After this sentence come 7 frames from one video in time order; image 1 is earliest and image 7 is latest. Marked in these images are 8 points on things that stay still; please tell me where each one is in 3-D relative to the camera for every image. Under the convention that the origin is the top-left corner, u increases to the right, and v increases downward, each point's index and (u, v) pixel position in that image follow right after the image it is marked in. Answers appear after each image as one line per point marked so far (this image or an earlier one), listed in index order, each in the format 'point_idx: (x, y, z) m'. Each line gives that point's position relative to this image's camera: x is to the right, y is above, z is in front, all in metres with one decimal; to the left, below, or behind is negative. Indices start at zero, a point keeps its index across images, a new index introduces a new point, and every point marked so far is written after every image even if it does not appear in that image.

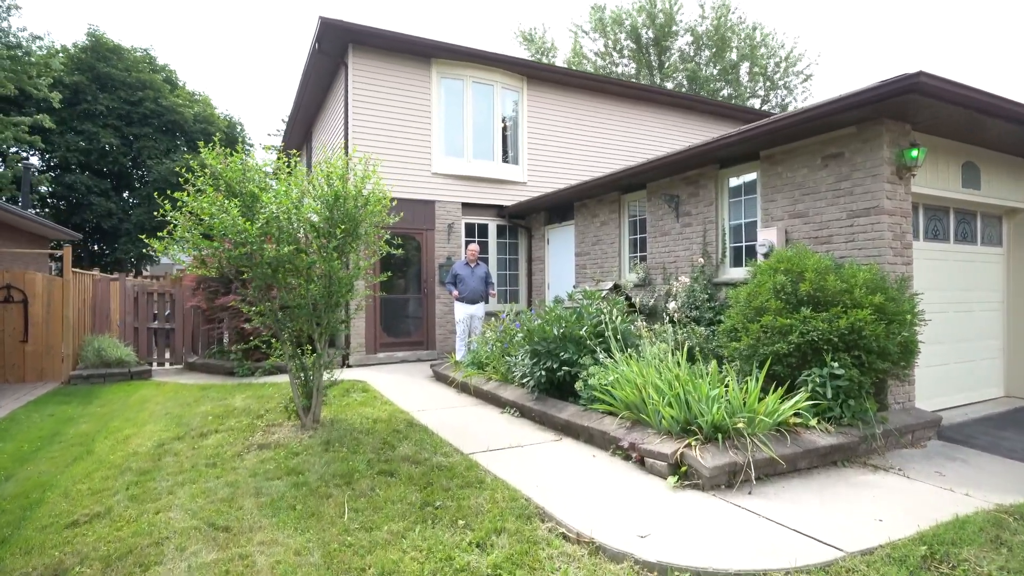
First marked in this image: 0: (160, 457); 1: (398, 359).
0: (-2.2, -1.1, +5.3) m
1: (-1.3, -0.8, +9.6) m
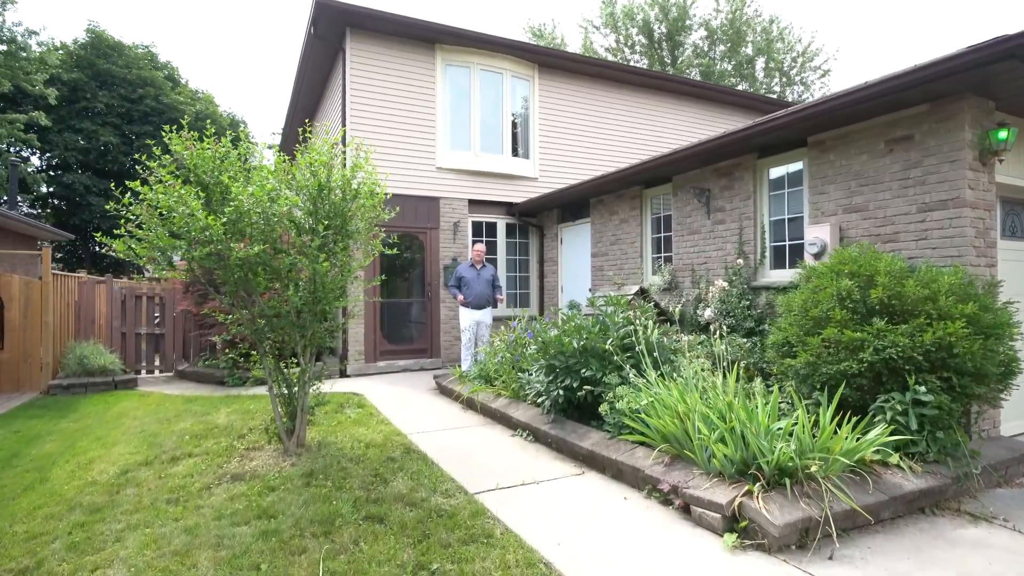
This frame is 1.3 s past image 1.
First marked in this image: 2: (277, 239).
0: (-2.1, -1.1, +4.6) m
1: (-1.2, -0.8, +8.9) m
2: (-1.2, +0.2, +4.4) m
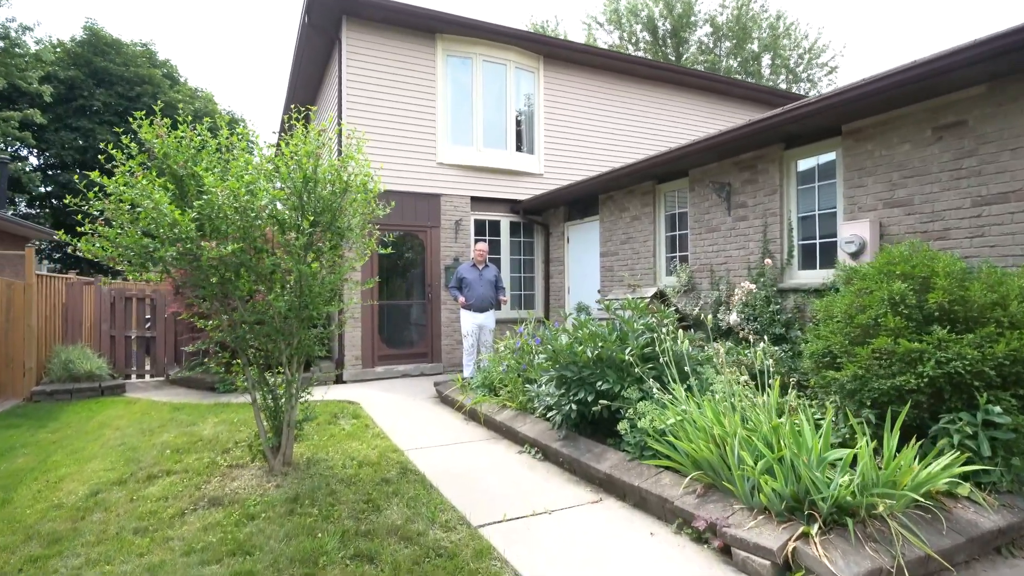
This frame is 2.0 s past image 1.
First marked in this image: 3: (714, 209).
0: (-2.1, -1.1, +4.2) m
1: (-1.1, -0.9, +8.4) m
2: (-1.2, +0.2, +3.9) m
3: (+1.5, +0.6, +6.1) m
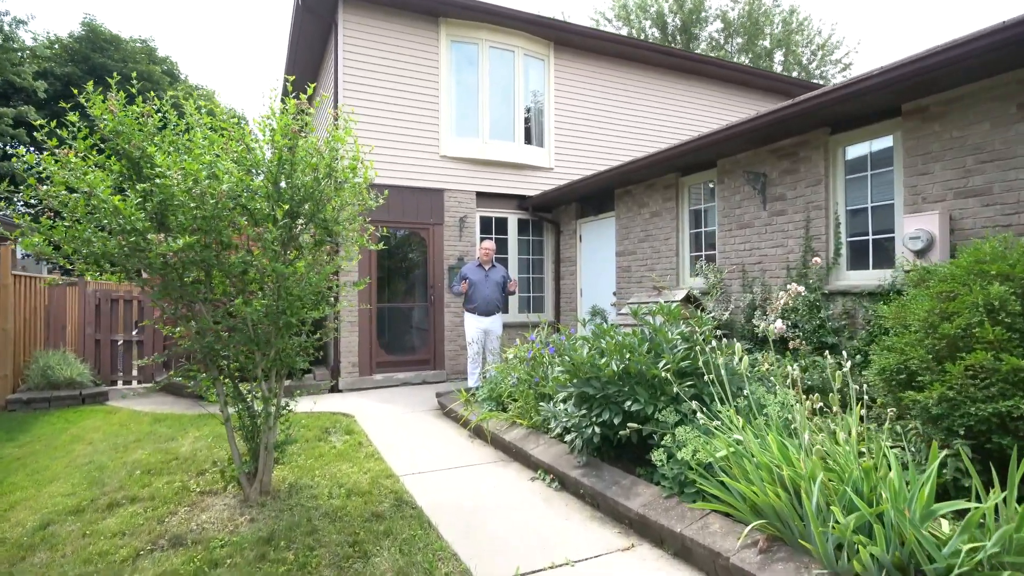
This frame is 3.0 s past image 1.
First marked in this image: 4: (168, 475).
0: (-2.1, -1.1, +3.6) m
1: (-1.1, -0.9, +7.8) m
2: (-1.1, +0.2, +3.3) m
3: (+1.5, +0.6, +5.5) m
4: (-2.0, -1.1, +4.8) m
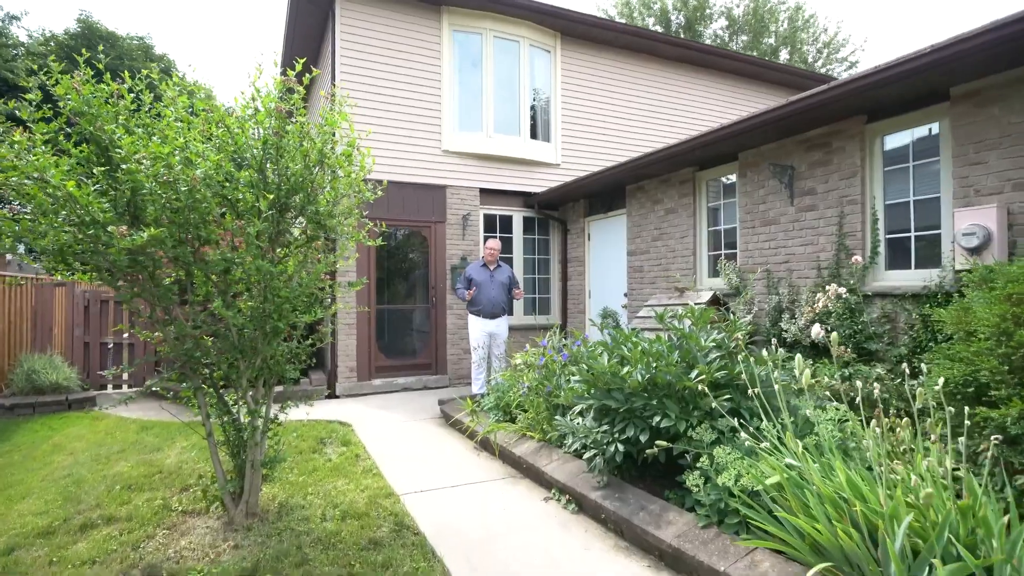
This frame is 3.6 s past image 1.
0: (-2.0, -1.1, +3.2) m
1: (-1.0, -0.9, +7.5) m
2: (-1.0, +0.2, +3.0) m
3: (+1.6, +0.5, +5.1) m
4: (-1.9, -1.1, +4.5) m
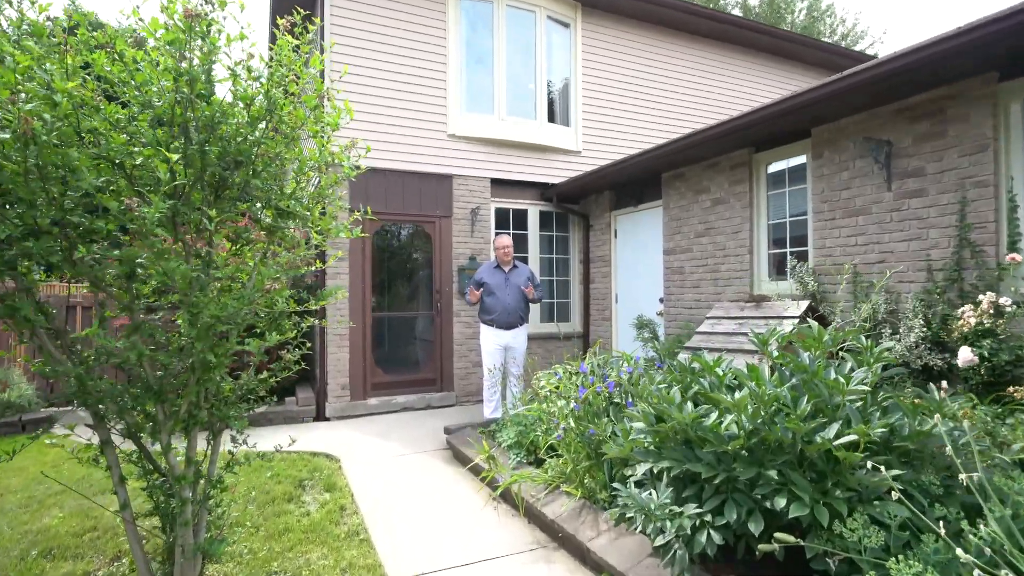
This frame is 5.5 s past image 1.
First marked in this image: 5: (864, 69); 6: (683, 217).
0: (-1.9, -1.2, +2.2) m
1: (-0.9, -0.9, +6.5) m
2: (-0.9, +0.2, +2.0) m
3: (+1.7, +0.5, +4.1) m
4: (-1.8, -1.1, +3.5) m
5: (+1.5, +0.9, +3.3) m
6: (+1.2, +0.5, +5.9) m
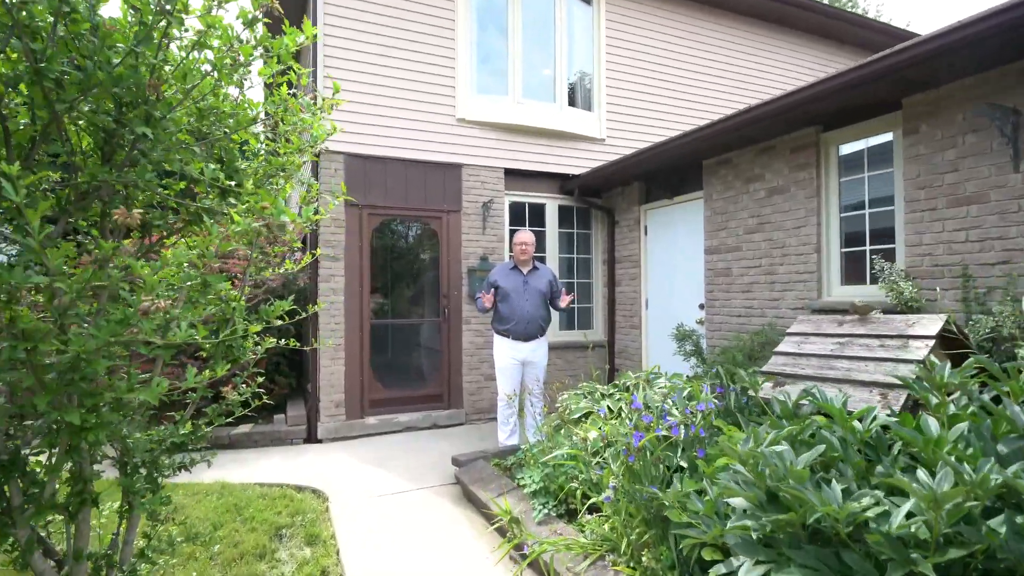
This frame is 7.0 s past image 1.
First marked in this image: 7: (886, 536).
0: (-1.8, -1.2, +1.4) m
1: (-0.8, -0.9, +5.7) m
2: (-0.9, +0.2, +1.2) m
3: (+1.8, +0.5, +3.3) m
4: (-1.7, -1.1, +2.7) m
5: (+1.6, +0.9, +2.5) m
6: (+1.3, +0.5, +5.1) m
7: (+0.6, -0.4, +1.3) m
